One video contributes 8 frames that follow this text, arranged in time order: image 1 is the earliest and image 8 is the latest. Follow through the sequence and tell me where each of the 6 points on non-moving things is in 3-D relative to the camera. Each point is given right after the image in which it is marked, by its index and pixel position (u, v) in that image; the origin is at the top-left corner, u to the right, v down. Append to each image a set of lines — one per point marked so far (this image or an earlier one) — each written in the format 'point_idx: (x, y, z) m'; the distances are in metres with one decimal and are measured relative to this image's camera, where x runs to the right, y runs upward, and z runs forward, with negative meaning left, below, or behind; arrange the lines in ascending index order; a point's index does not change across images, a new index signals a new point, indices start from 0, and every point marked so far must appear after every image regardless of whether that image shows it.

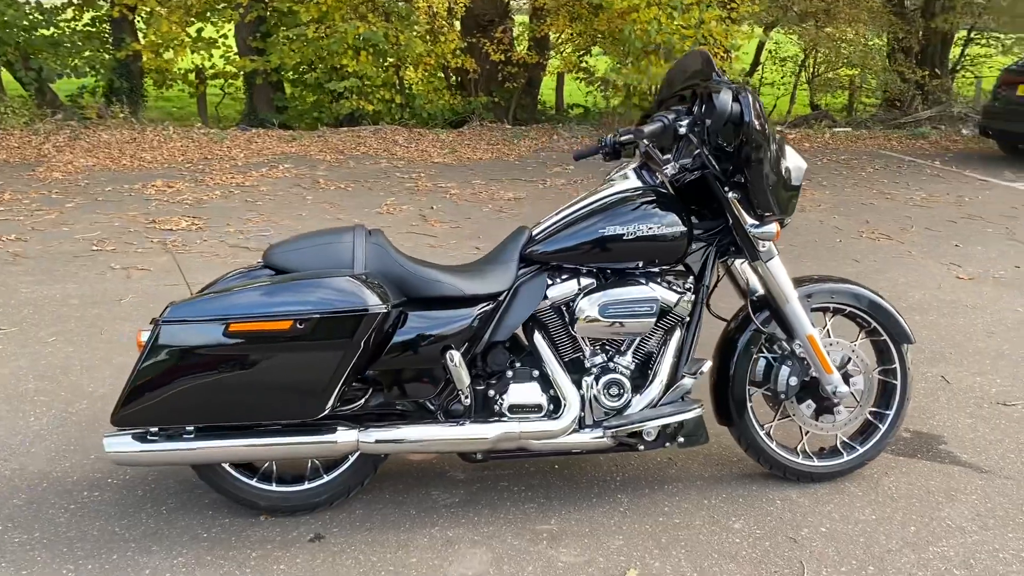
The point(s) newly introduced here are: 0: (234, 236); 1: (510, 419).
0: (-2.0, +0.4, +6.5) m
1: (0.0, -0.4, +2.8) m
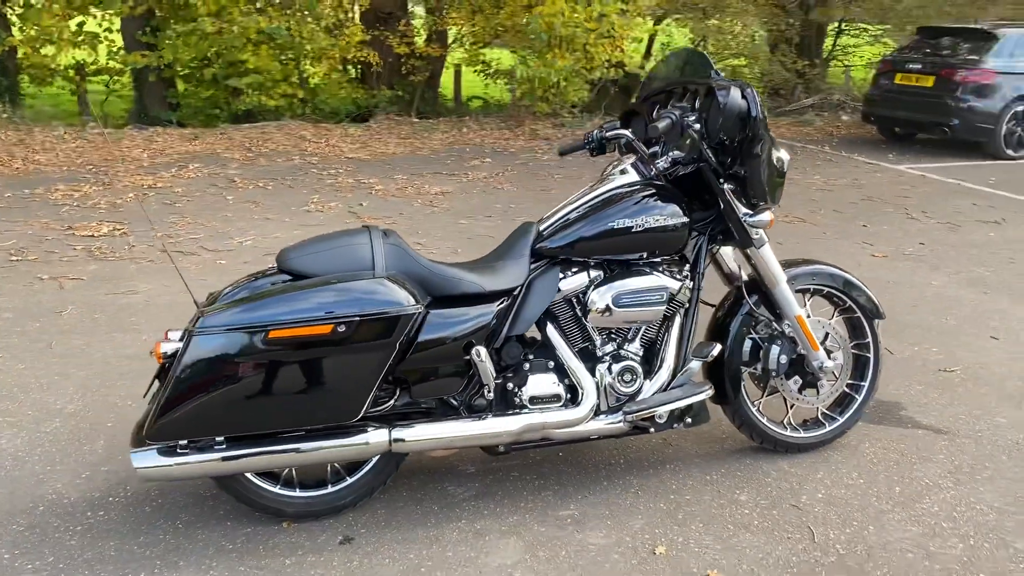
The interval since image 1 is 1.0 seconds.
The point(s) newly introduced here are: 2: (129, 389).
0: (-2.5, +0.3, +6.2) m
1: (+0.1, -0.4, +2.9) m
2: (-1.7, -0.4, +3.9) m
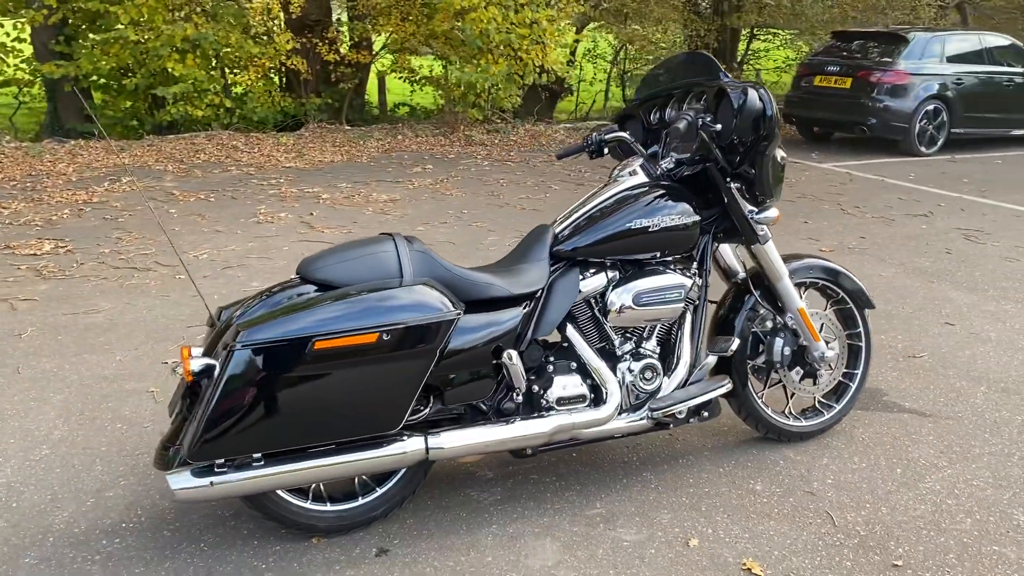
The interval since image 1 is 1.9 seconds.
0: (-2.7, +0.2, +6.0) m
1: (+0.2, -0.4, +2.9) m
2: (-1.7, -0.5, +3.7) m
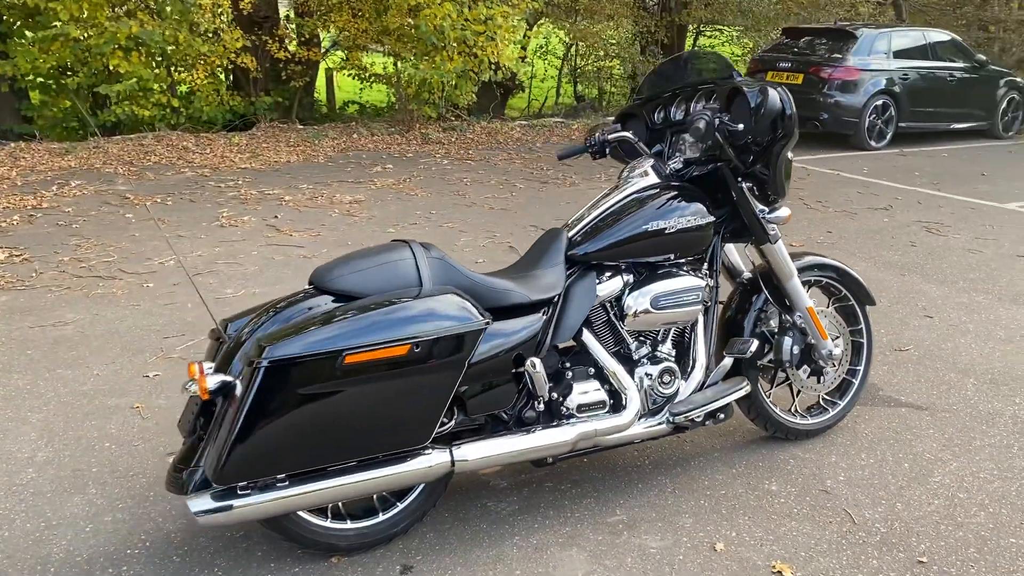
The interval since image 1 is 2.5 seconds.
0: (-2.8, +0.2, +5.8) m
1: (+0.2, -0.4, +2.9) m
2: (-1.6, -0.6, +3.5) m
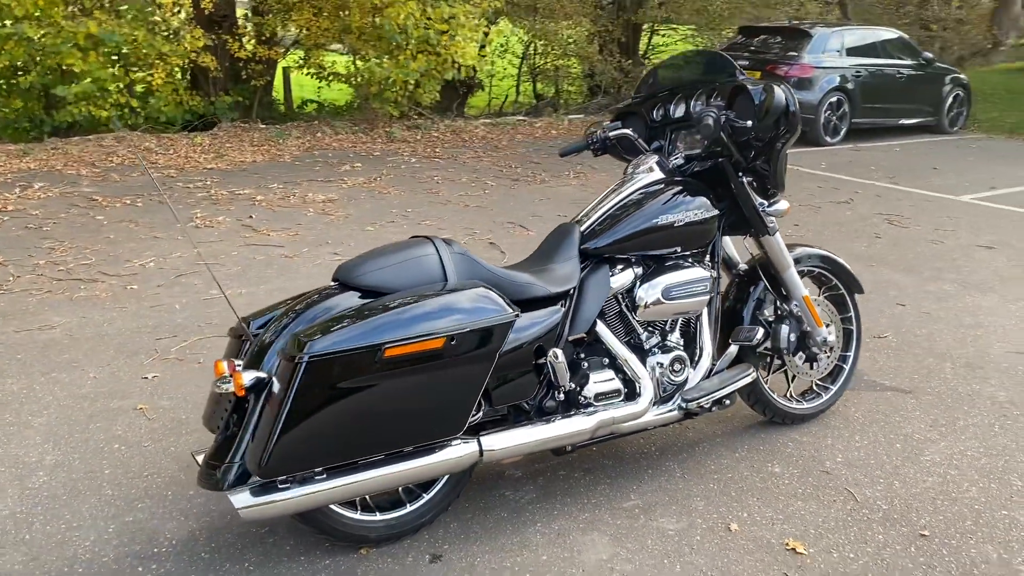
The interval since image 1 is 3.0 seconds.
0: (-2.9, +0.1, +5.7) m
1: (+0.3, -0.4, +2.9) m
2: (-1.6, -0.6, +3.5) m
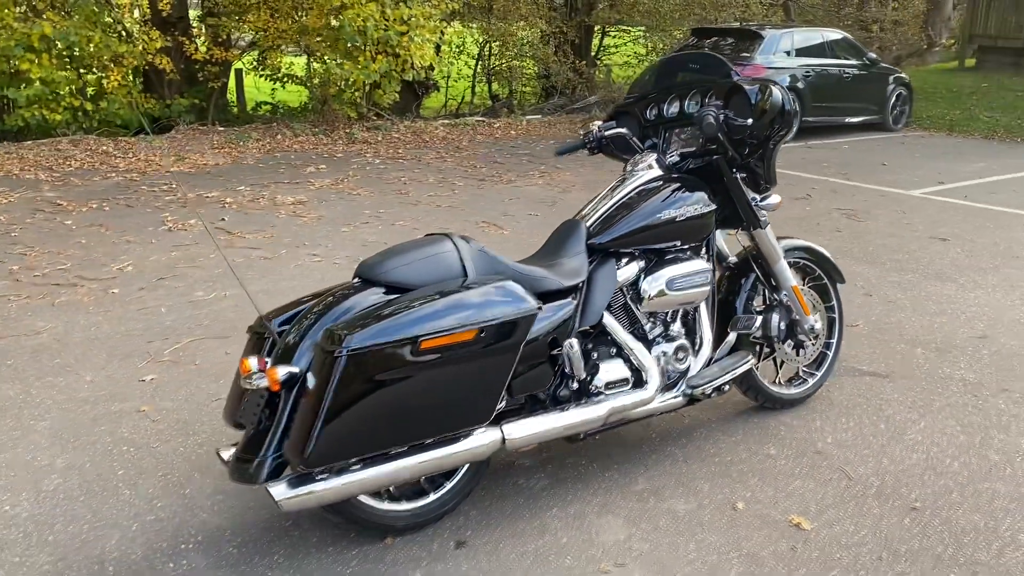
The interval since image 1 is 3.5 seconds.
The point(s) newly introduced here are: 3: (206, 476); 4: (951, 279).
0: (-3.1, +0.1, +5.6) m
1: (+0.3, -0.4, +3.1) m
2: (-1.6, -0.6, +3.5) m
3: (-1.1, -0.7, +3.2) m
4: (+2.9, +0.1, +5.9) m
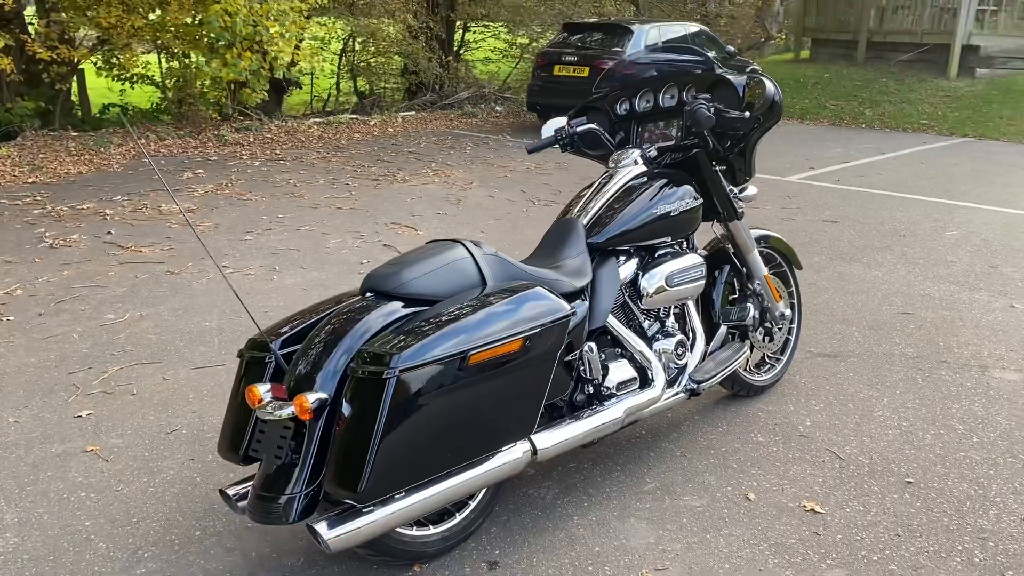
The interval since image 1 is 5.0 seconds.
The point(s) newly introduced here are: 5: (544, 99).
0: (-3.4, -0.1, +4.9) m
1: (+0.4, -0.4, +3.0) m
2: (-1.6, -0.7, +3.1) m
3: (-1.1, -0.8, +2.9) m
4: (+2.4, +0.2, +6.3) m
5: (+0.5, +2.7, +12.6) m
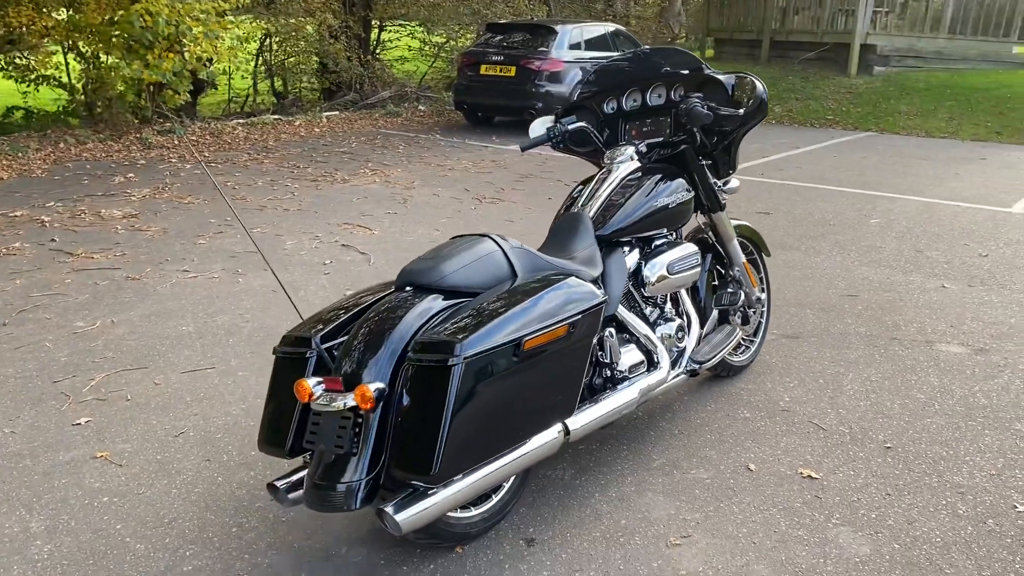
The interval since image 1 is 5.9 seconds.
0: (-3.6, -0.2, +4.7) m
1: (+0.4, -0.3, +3.2) m
2: (-1.5, -0.7, +3.1) m
3: (-1.0, -0.8, +2.9) m
4: (+2.1, +0.3, +6.7) m
5: (-0.5, +2.7, +12.8) m
